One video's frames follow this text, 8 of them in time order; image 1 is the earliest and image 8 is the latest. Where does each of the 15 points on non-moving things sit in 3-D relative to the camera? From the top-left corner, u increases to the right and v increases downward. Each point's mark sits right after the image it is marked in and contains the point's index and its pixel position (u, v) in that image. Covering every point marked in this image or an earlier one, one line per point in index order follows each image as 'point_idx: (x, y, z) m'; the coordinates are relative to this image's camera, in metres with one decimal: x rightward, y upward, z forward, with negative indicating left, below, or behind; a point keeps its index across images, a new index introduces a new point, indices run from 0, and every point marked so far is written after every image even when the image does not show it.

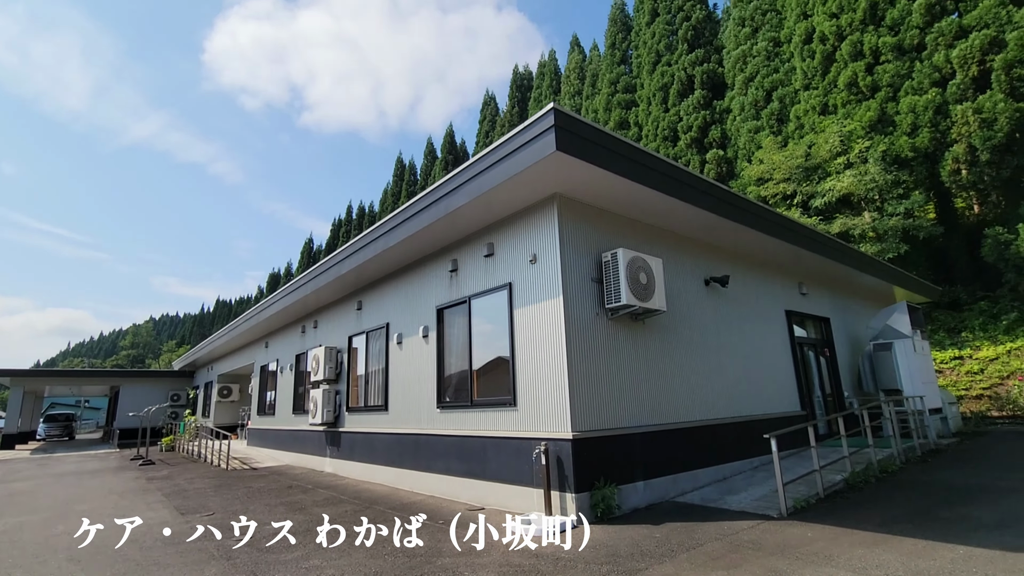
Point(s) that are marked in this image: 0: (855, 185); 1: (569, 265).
0: (+11.2, +3.3, +16.4) m
1: (+0.7, +0.3, +5.7) m
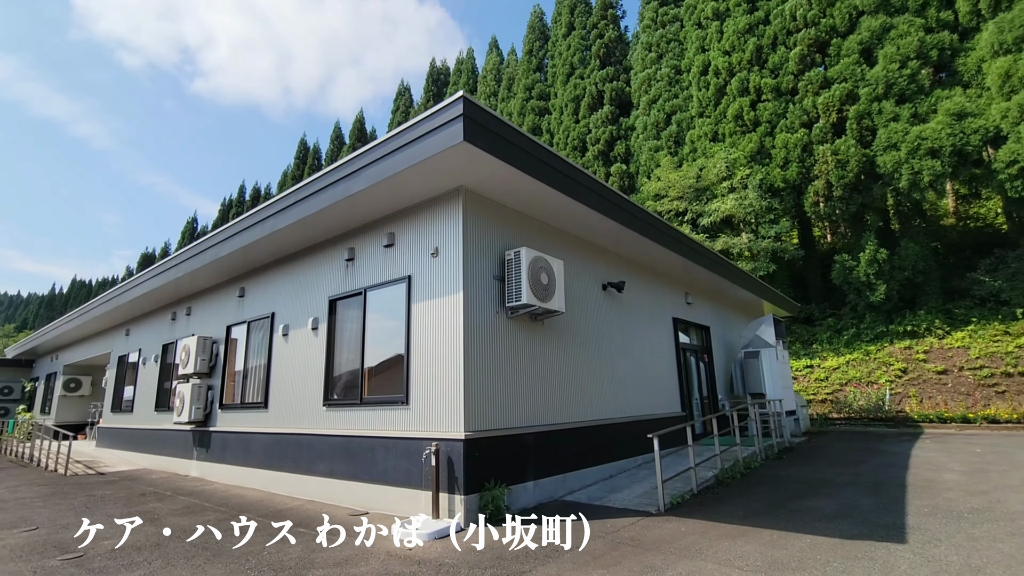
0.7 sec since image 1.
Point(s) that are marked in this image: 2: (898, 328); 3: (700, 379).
0: (+8.1, +2.9, +18.1) m
1: (-0.5, +0.3, +5.6) m
2: (+12.9, -1.3, +16.7) m
3: (+4.0, -1.9, +10.6) m
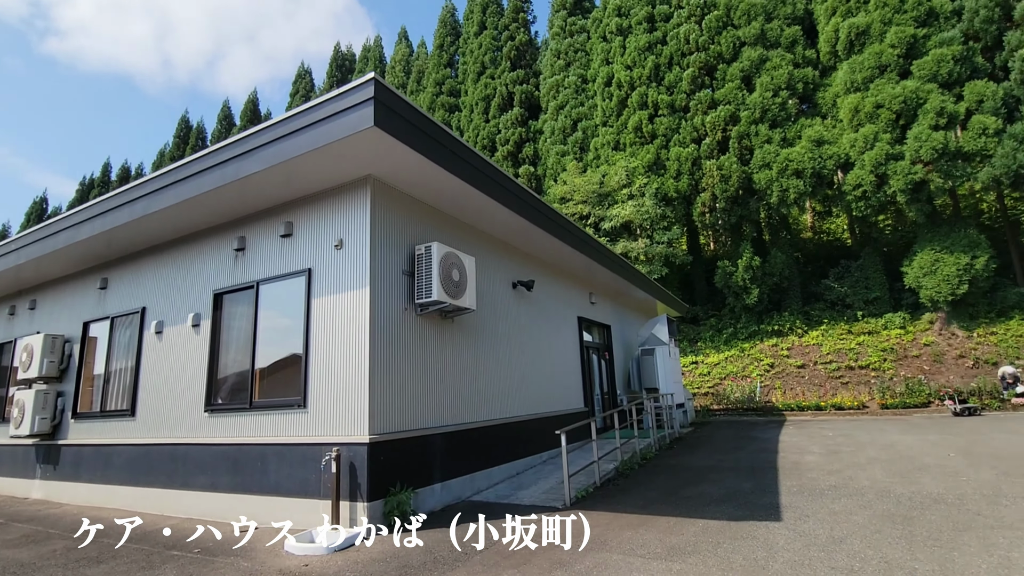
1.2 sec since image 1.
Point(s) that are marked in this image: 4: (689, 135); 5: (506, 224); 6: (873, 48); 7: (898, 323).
0: (+4.7, +2.8, +19.2) m
1: (-1.4, +0.4, +5.3) m
2: (+9.6, -1.5, +18.8) m
3: (+2.0, -1.9, +11.1) m
4: (+7.0, +6.1, +19.8) m
5: (-0.1, +0.9, +7.0) m
6: (+12.5, +8.3, +17.3) m
7: (+13.1, -1.2, +17.0) m
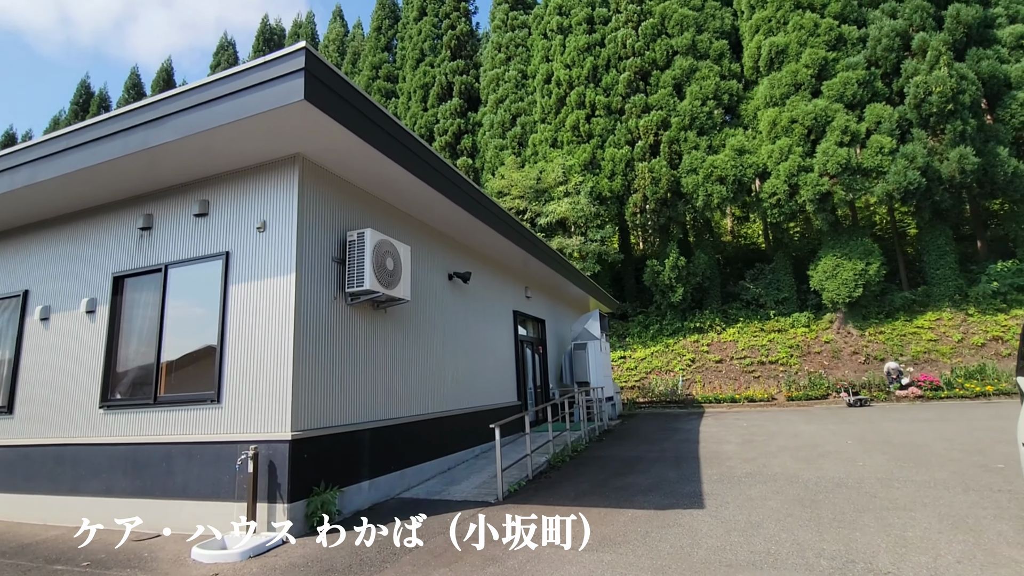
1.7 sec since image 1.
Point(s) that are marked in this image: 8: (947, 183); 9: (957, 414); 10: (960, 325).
0: (+2.2, +3.0, +19.5) m
1: (-2.0, +0.5, +5.0) m
2: (+7.1, -1.5, +19.8) m
3: (+0.5, -1.8, +11.2) m
4: (+4.6, +6.2, +20.4) m
5: (-0.9, +1.0, +6.9) m
6: (+10.4, +8.3, +18.6) m
7: (+10.8, -1.3, +18.5) m
8: (+14.8, +3.5, +16.9) m
9: (+8.9, -2.5, +9.9) m
10: (+15.2, -1.3, +16.9) m
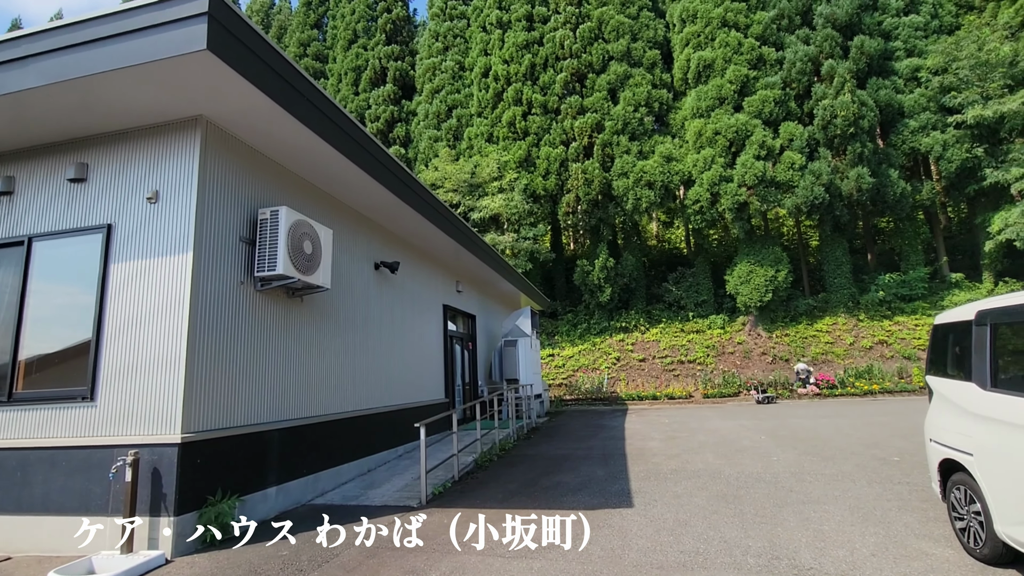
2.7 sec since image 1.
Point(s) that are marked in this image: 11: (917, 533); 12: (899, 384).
0: (-0.4, +3.1, +19.4) m
1: (-2.6, +0.6, +4.4) m
2: (+4.3, -1.5, +20.3) m
3: (-1.1, -1.7, +10.9) m
4: (+1.9, +6.3, +20.6) m
5: (-1.8, +1.2, +6.4) m
6: (+8.0, +8.1, +19.6) m
7: (+8.1, -1.4, +19.6) m
8: (+12.4, +3.3, +18.5) m
9: (+7.4, -2.7, +10.8) m
10: (+12.7, -1.5, +18.6) m
11: (+2.8, -1.7, +3.5) m
12: (+12.1, -3.0, +15.7) m
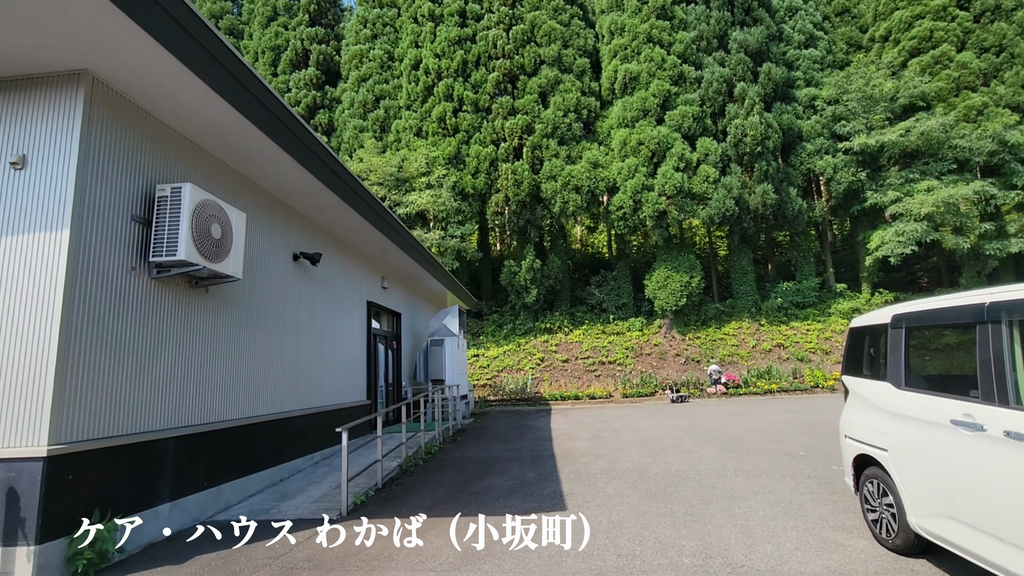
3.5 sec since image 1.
0: (-3.1, +3.2, +18.9) m
1: (-3.1, +0.8, +3.7) m
2: (+1.2, -1.5, +20.5) m
3: (-2.6, -1.6, +10.4) m
4: (-0.9, +6.3, +20.5) m
5: (-2.6, +1.3, +5.9) m
6: (+5.3, +8.0, +20.4) m
7: (+5.1, -1.6, +20.4) m
8: (+9.7, +3.0, +20.0) m
9: (+5.8, -2.8, +11.6) m
10: (+9.8, -1.8, +20.1) m
11: (+2.4, -1.7, +3.7) m
12: (+9.7, -3.3, +17.2) m
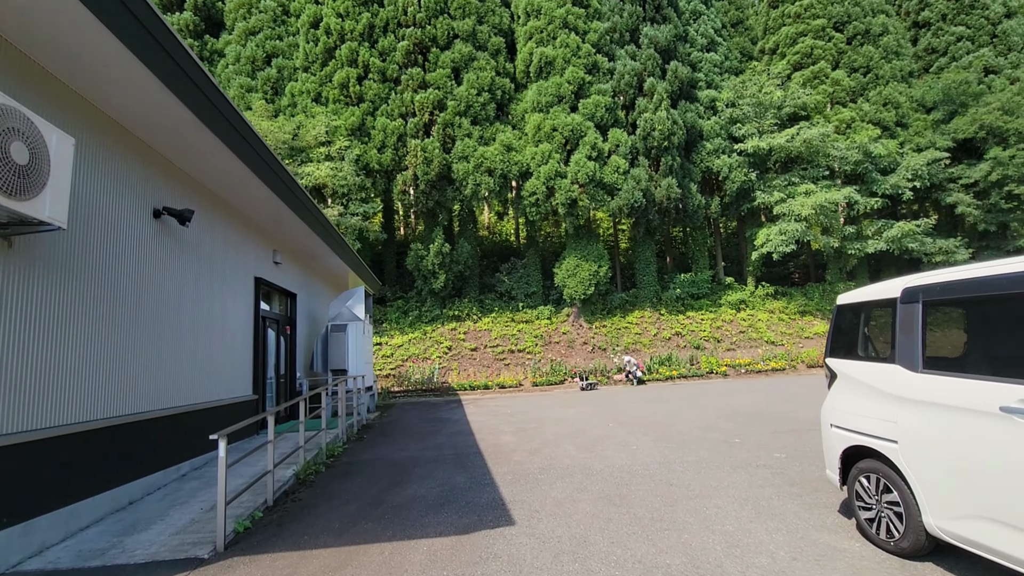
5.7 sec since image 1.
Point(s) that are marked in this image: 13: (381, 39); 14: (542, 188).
0: (-6.2, +3.8, +17.1) m
1: (-3.3, +1.0, +2.2) m
2: (-2.4, -0.9, +19.6) m
3: (-4.2, -1.2, +8.9) m
4: (-4.3, +6.9, +19.0) m
5: (-3.2, +1.6, +4.4) m
6: (+1.8, +8.5, +20.1) m
7: (+1.4, -1.1, +20.2) m
8: (+6.1, +3.4, +20.7) m
9: (+3.8, -2.5, +11.8) m
10: (+6.1, -1.4, +20.8) m
11: (+2.0, -1.6, +3.3) m
12: (+6.5, -2.9, +18.0) m
13: (-5.0, +9.7, +19.3) m
14: (+1.2, +3.8, +19.0) m
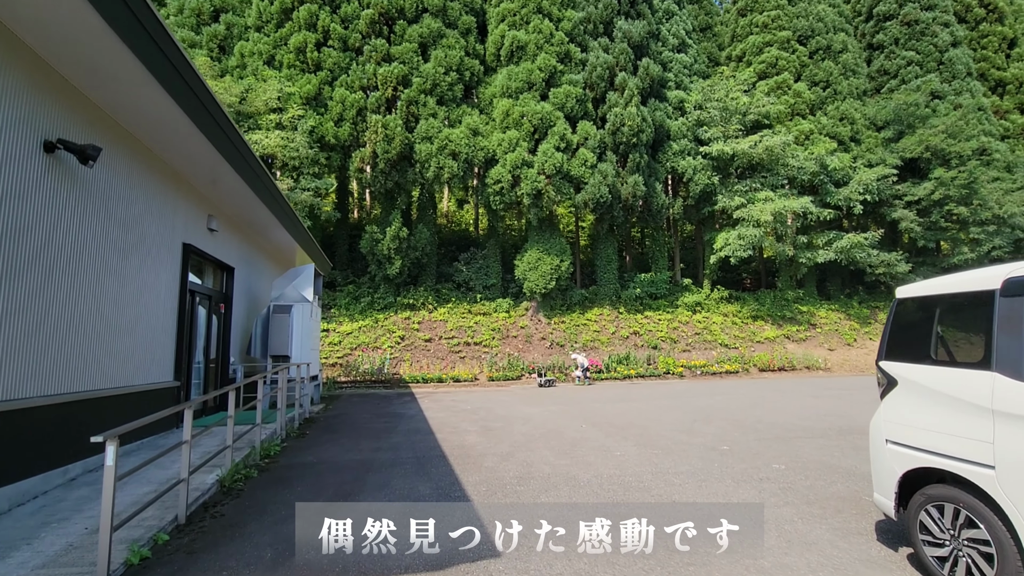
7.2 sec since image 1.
0: (-7.3, +4.5, +15.6) m
1: (-3.1, +1.4, +1.2) m
2: (-4.0, -0.4, +18.6) m
3: (-4.7, -0.7, +7.8) m
4: (-5.4, +7.5, +17.7) m
5: (-3.2, +1.9, +3.4) m
6: (+0.6, +8.7, +19.4) m
7: (-0.2, -0.8, +19.6) m
8: (+4.6, +3.5, +20.4) m
9: (+2.8, -2.4, +11.4) m
10: (+4.3, -1.3, +20.6) m
11: (+1.9, -1.5, +2.8) m
12: (+4.9, -2.9, +17.8) m
13: (-6.0, +10.4, +18.0) m
14: (-0.1, +4.1, +18.3) m
